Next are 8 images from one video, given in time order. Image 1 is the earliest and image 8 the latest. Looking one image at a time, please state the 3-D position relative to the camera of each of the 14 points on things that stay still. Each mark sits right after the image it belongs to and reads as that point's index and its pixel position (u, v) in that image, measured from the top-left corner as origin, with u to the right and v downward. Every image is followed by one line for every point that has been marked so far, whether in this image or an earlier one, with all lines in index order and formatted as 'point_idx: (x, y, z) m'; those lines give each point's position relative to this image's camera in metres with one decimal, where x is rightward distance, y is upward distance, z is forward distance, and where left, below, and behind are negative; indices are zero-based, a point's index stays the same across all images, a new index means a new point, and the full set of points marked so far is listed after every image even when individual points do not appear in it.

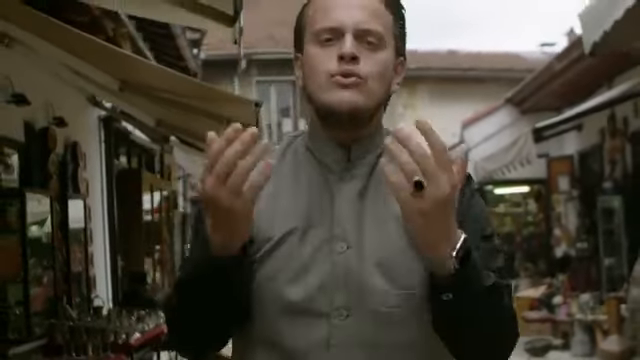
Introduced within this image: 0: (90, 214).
0: (-1.6, -0.2, +7.5) m
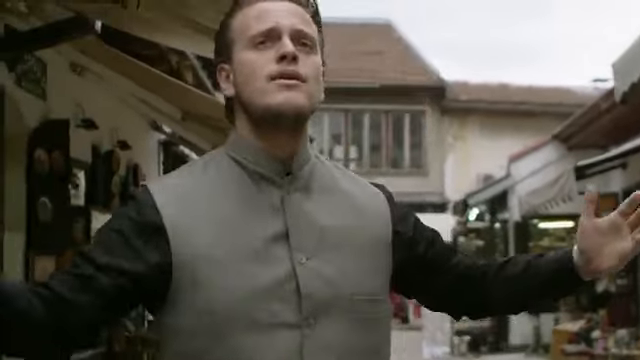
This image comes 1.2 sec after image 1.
0: (-1.3, -0.4, +7.9) m
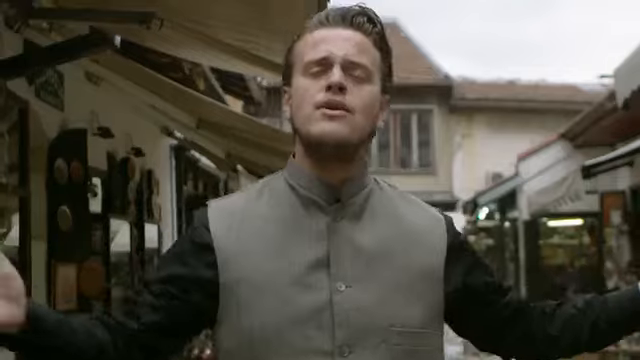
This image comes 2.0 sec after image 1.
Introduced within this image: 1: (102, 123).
0: (-1.2, -0.4, +8.0) m
1: (-1.3, +0.3, +6.2) m
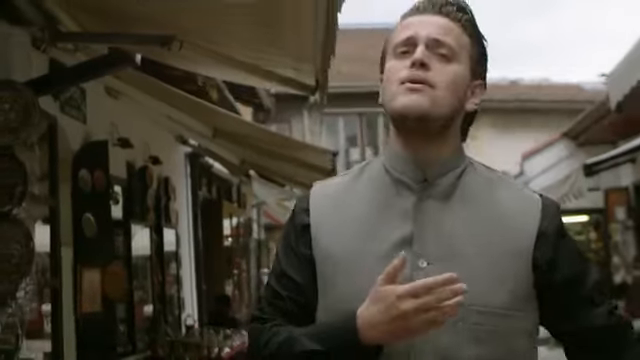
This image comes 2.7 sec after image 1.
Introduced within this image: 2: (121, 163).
0: (-1.1, -0.5, +8.3) m
1: (-1.2, +0.3, +6.5) m
2: (-1.2, +0.1, +6.4) m
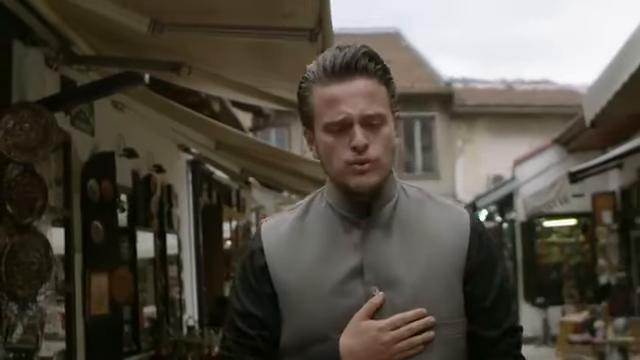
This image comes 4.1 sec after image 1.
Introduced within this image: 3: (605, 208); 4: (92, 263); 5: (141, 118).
0: (-1.2, -0.5, +8.7) m
1: (-1.3, +0.2, +6.9) m
2: (-1.3, 0.0, +6.8) m
3: (+3.2, -0.3, +11.9) m
4: (-1.3, -0.5, +5.9) m
5: (-1.2, +0.4, +7.2) m
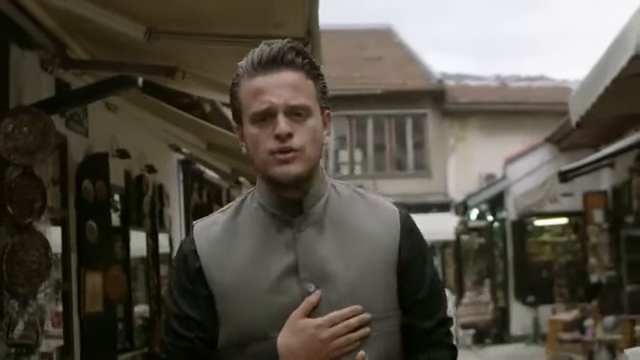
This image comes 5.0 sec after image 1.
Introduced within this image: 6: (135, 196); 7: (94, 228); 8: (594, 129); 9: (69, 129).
0: (-1.2, -0.5, +8.7) m
1: (-1.3, +0.2, +6.9) m
2: (-1.3, 0.0, +6.9) m
3: (+3.1, -0.3, +12.0) m
4: (-1.3, -0.5, +6.0) m
5: (-1.3, +0.4, +7.2) m
6: (-1.3, -0.1, +7.2) m
7: (-1.3, -0.3, +6.1) m
8: (+2.8, +0.6, +11.1) m
9: (-1.4, +0.3, +5.9) m
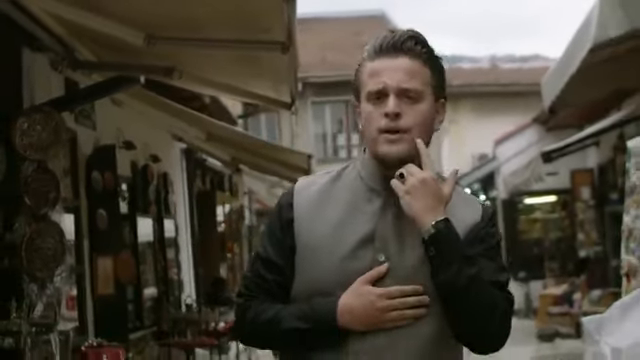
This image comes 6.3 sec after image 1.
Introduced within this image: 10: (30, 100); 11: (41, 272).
0: (-1.2, -0.4, +9.2) m
1: (-1.4, +0.3, +7.4) m
2: (-1.4, +0.1, +7.3) m
3: (+3.1, -0.1, +12.4) m
4: (-1.4, -0.4, +6.4) m
5: (-1.3, +0.5, +7.7) m
6: (-1.3, 0.0, +7.7) m
7: (-1.3, -0.2, +6.5) m
8: (+2.8, +0.8, +11.5) m
9: (-1.4, +0.3, +6.3) m
10: (-1.4, +0.4, +5.2) m
11: (-1.3, -0.4, +5.0) m
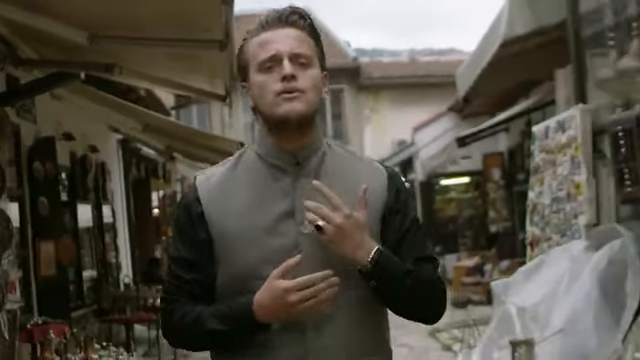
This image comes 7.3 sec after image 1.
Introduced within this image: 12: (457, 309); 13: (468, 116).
0: (-1.9, -0.3, +9.7) m
1: (-1.9, +0.4, +7.9) m
2: (-1.9, +0.2, +7.8) m
3: (+2.2, +0.1, +13.2) m
4: (-1.8, -0.3, +7.0) m
5: (-1.9, +0.6, +8.2) m
6: (-1.9, 0.0, +8.2) m
7: (-1.8, -0.2, +7.0) m
8: (+1.9, +1.0, +12.3) m
9: (-1.9, +0.4, +6.8) m
10: (-1.8, +0.5, +5.7) m
11: (-1.7, -0.4, +5.5) m
12: (+1.5, -1.4, +11.4) m
13: (+2.1, +0.8, +14.7) m
